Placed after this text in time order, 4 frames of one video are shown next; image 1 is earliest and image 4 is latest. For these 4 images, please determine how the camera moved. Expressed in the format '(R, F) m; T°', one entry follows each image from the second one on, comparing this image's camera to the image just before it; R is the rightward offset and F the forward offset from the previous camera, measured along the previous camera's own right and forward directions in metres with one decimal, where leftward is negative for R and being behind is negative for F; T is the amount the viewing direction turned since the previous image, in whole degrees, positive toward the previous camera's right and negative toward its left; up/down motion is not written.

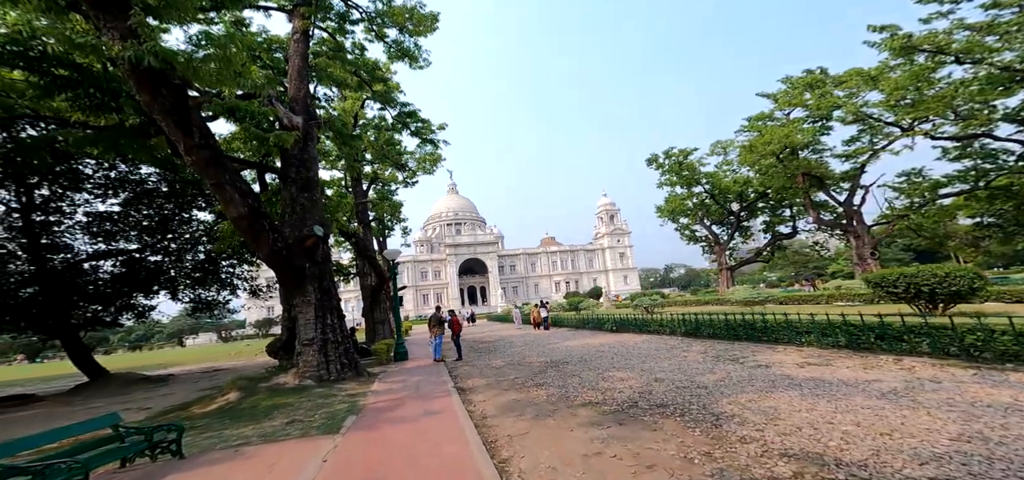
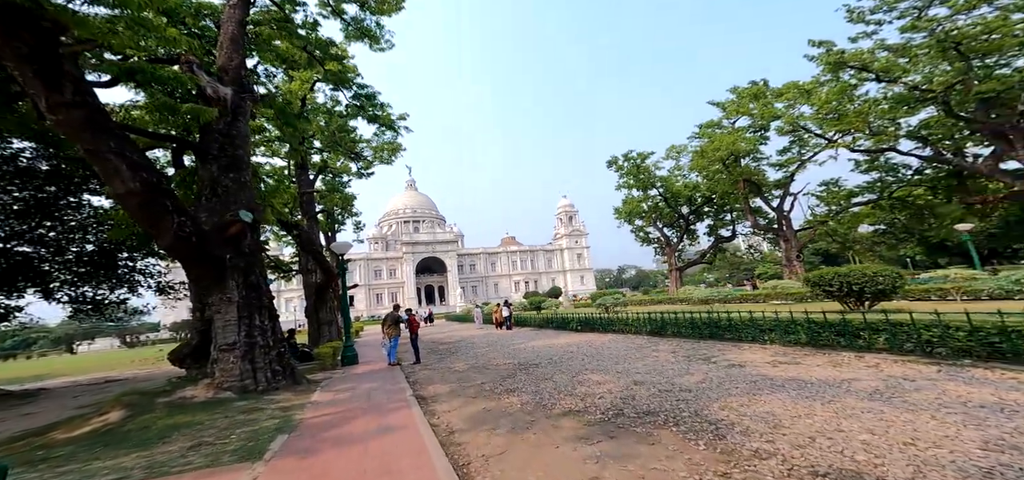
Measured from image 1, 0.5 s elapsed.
(-0.2, +0.7) m; +6°
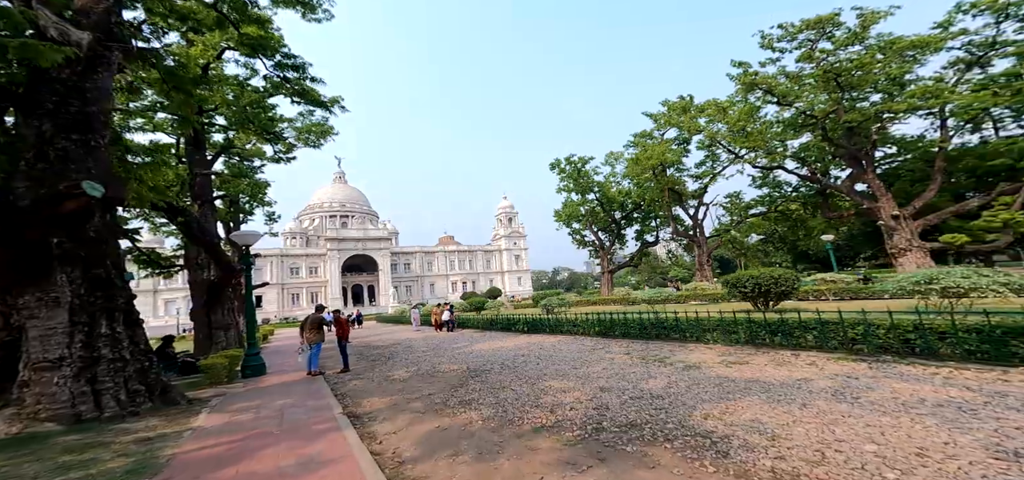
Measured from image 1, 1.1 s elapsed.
(-0.4, +0.7) m; +9°
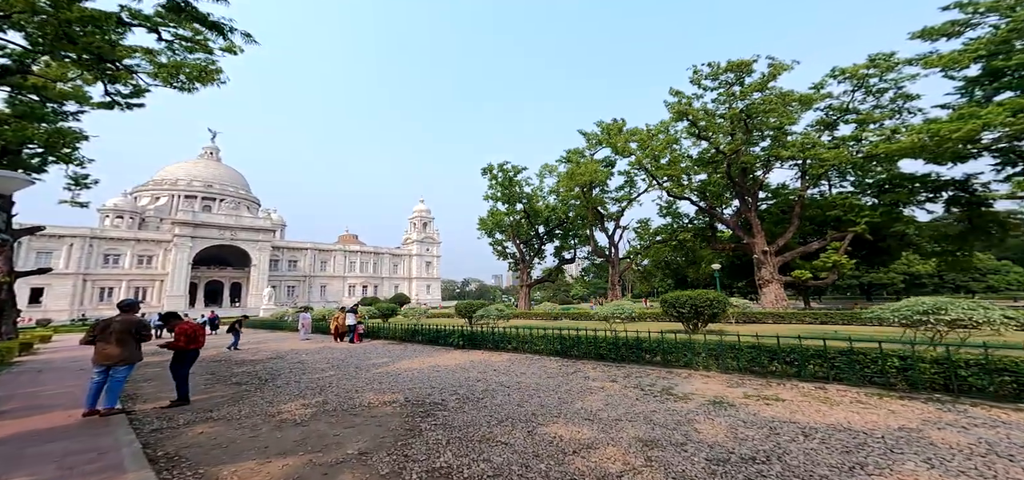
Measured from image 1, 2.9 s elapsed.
(-1.1, +2.8) m; +13°
